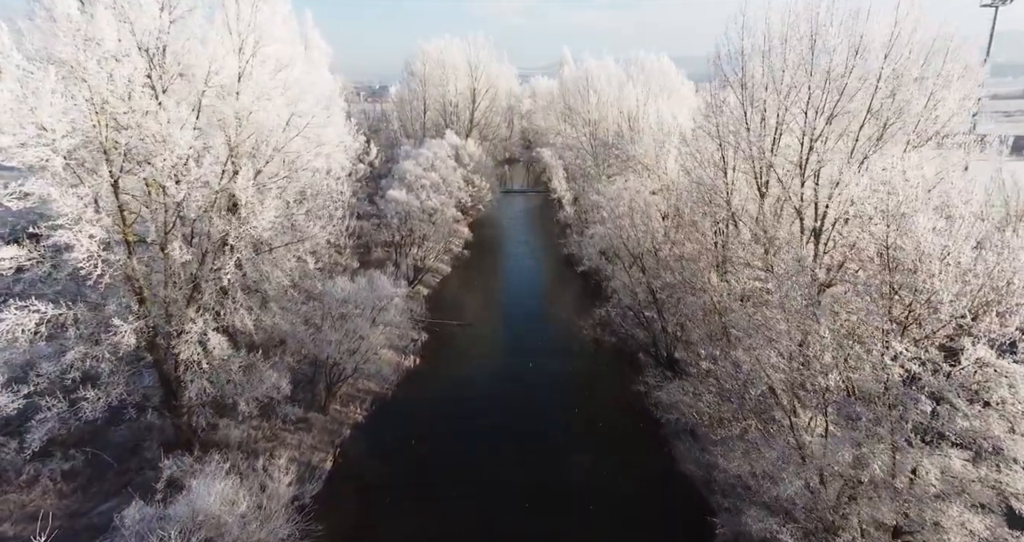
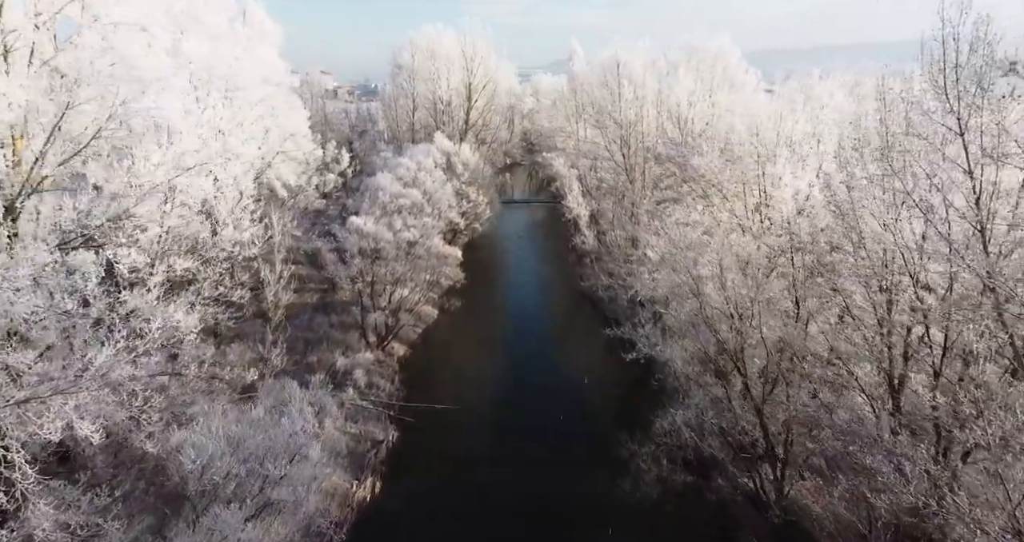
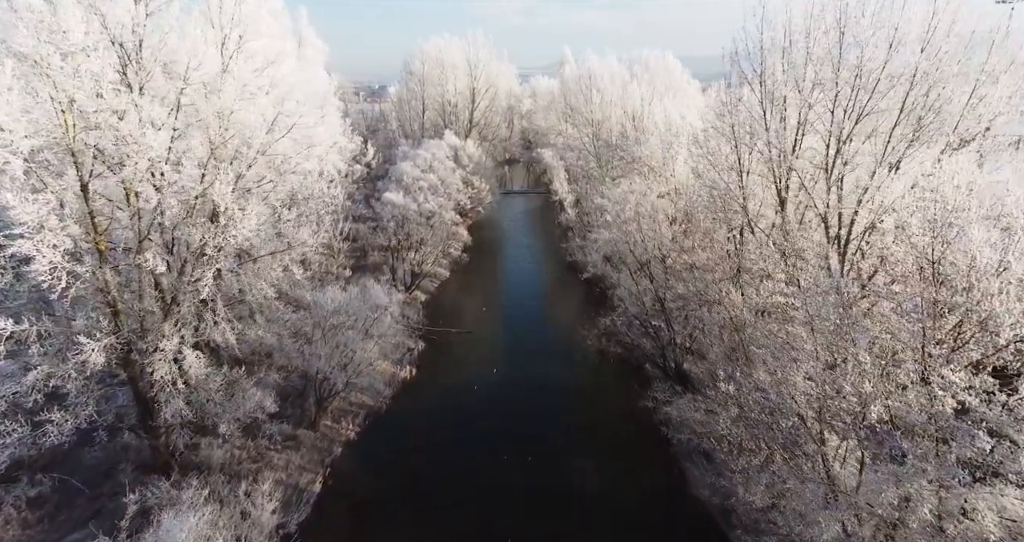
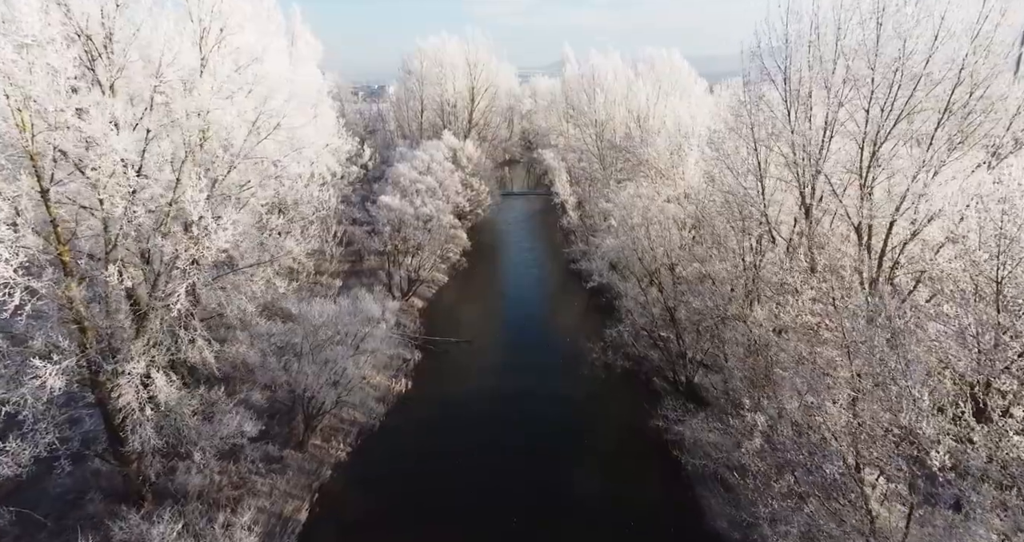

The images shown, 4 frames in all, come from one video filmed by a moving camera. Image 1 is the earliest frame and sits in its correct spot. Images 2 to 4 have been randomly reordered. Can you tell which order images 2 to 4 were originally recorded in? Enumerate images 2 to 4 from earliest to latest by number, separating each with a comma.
3, 4, 2
